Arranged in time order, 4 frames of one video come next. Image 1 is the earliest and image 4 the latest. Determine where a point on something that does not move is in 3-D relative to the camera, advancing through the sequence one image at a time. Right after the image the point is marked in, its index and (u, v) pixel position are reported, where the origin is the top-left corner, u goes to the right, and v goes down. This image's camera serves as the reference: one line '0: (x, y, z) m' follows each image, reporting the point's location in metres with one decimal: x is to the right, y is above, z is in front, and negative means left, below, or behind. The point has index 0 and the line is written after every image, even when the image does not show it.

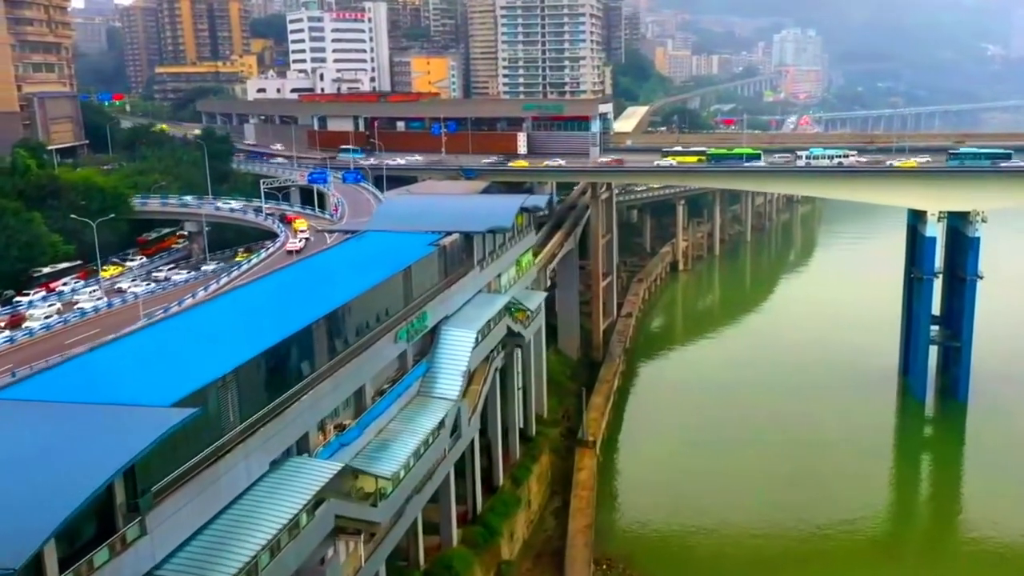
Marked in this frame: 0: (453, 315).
0: (-1.2, -0.6, +18.7) m
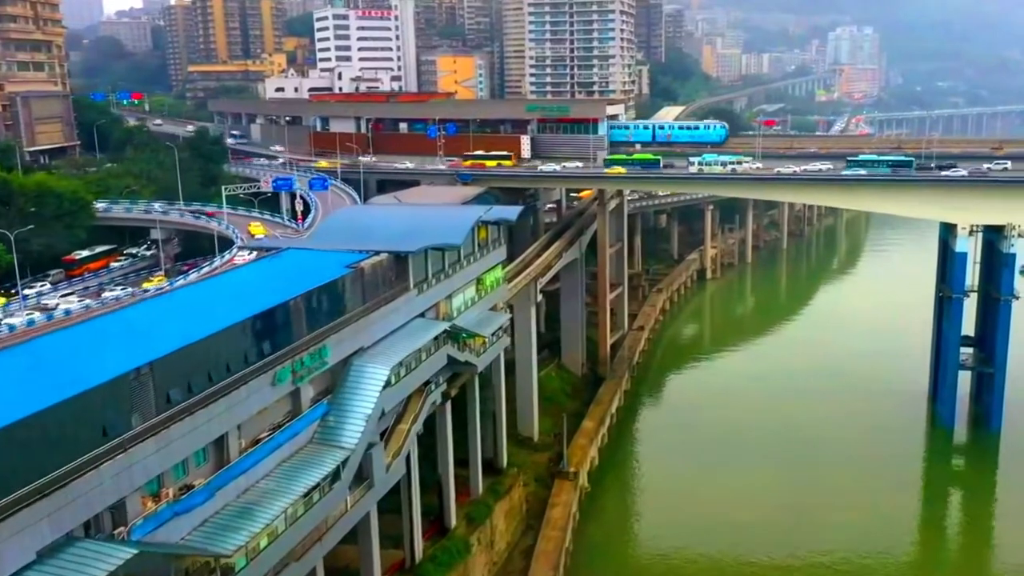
0: (-2.5, -1.1, +16.7) m
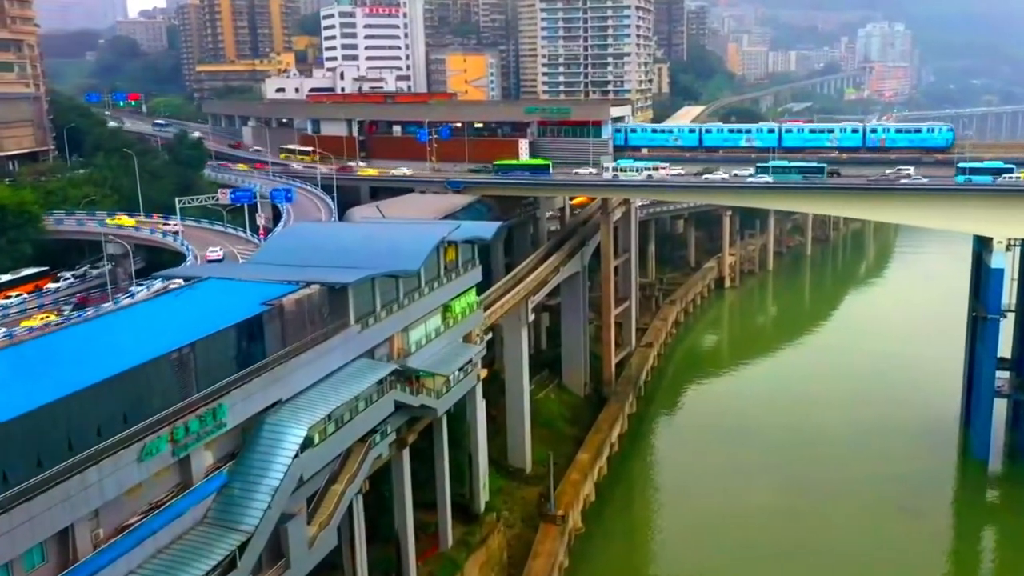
0: (-3.3, -1.7, +14.1) m
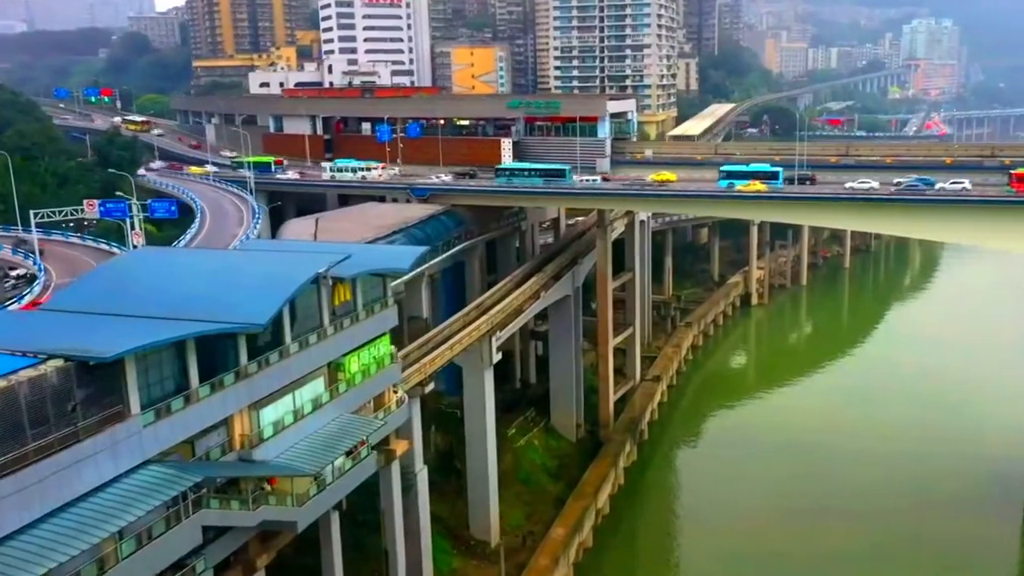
0: (-4.9, -2.5, +8.8) m
